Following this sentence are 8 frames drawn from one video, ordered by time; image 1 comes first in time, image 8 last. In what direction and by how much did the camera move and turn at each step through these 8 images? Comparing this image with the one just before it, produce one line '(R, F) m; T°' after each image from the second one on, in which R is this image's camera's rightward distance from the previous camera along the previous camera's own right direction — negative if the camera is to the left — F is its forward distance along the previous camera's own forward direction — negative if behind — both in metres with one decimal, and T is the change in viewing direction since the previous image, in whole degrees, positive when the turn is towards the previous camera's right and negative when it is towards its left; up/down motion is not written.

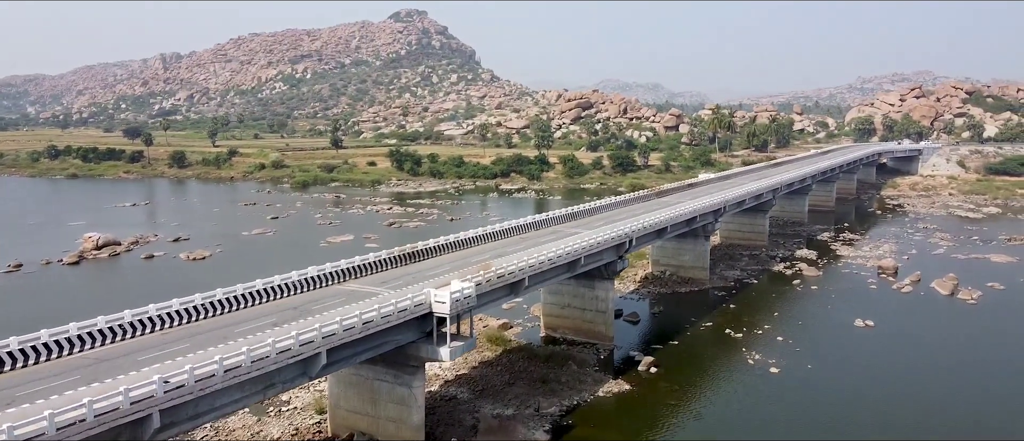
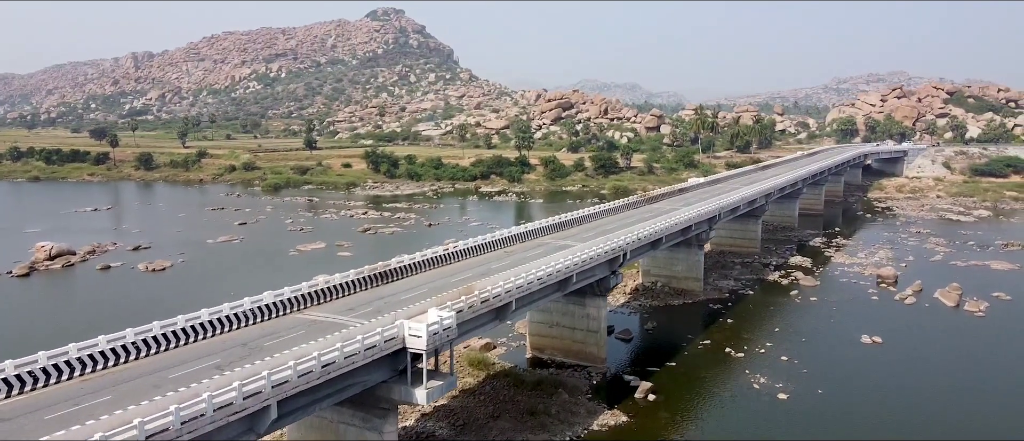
(-0.2, +2.7) m; +2°
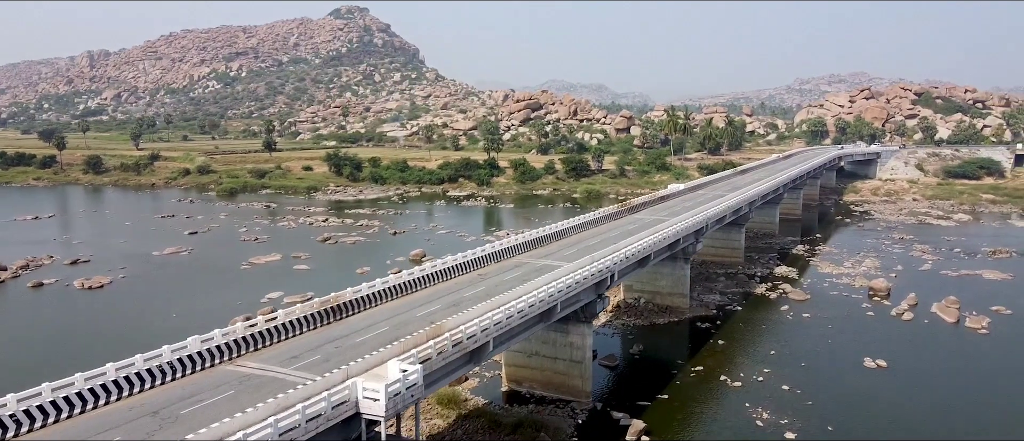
(-0.2, +3.2) m; +3°
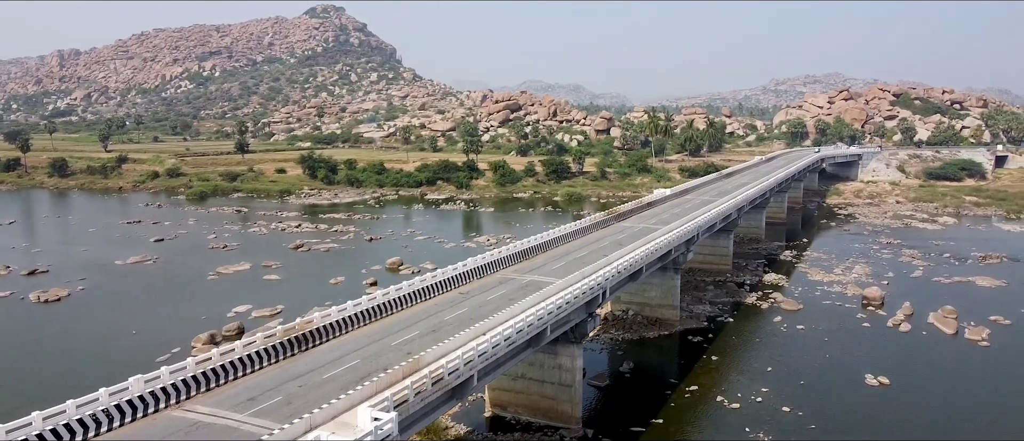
(-0.2, +1.9) m; +2°
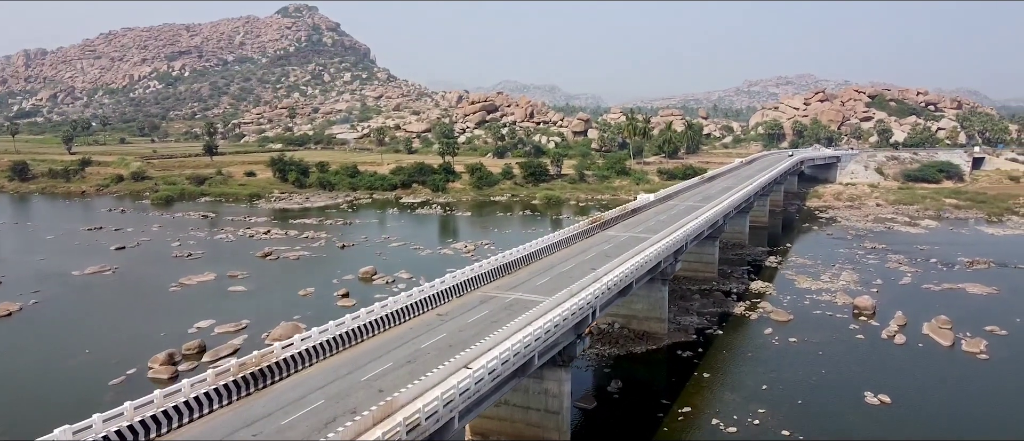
(-0.2, +1.9) m; +2°
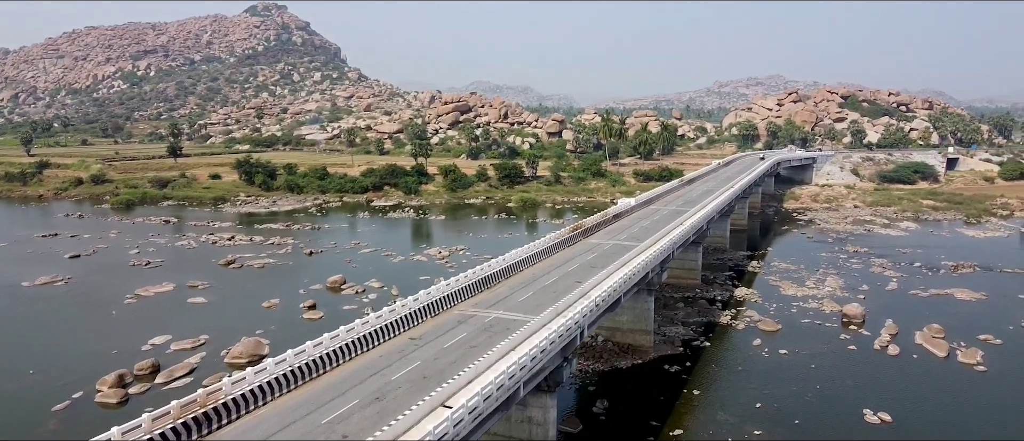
(-0.2, +2.0) m; +2°
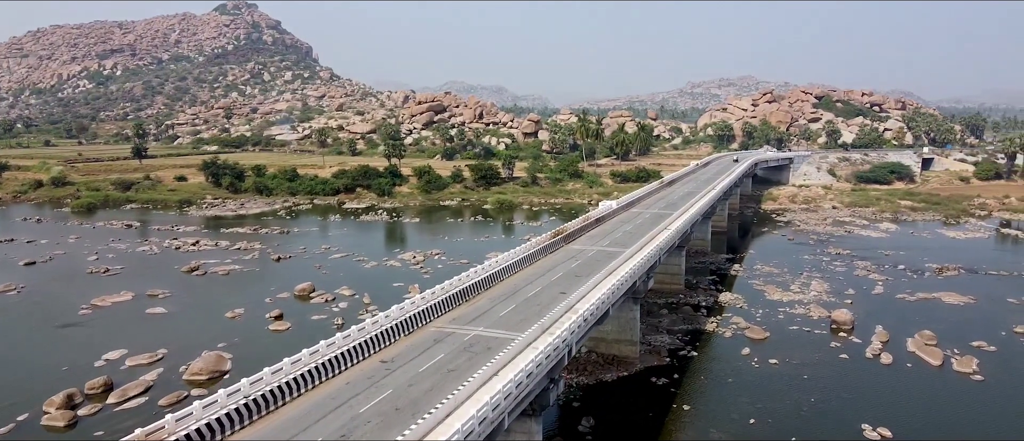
(-0.2, +1.7) m; +2°
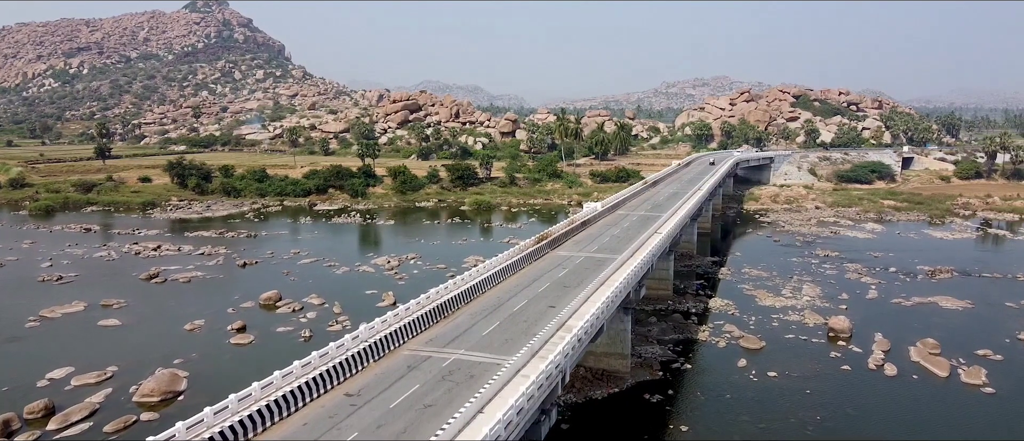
(-0.2, +2.2) m; +2°
